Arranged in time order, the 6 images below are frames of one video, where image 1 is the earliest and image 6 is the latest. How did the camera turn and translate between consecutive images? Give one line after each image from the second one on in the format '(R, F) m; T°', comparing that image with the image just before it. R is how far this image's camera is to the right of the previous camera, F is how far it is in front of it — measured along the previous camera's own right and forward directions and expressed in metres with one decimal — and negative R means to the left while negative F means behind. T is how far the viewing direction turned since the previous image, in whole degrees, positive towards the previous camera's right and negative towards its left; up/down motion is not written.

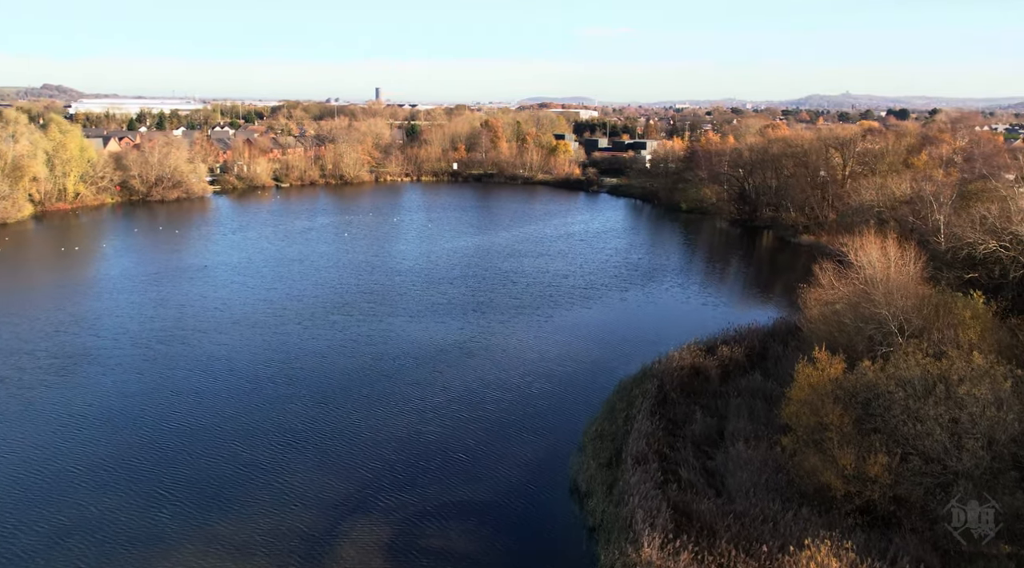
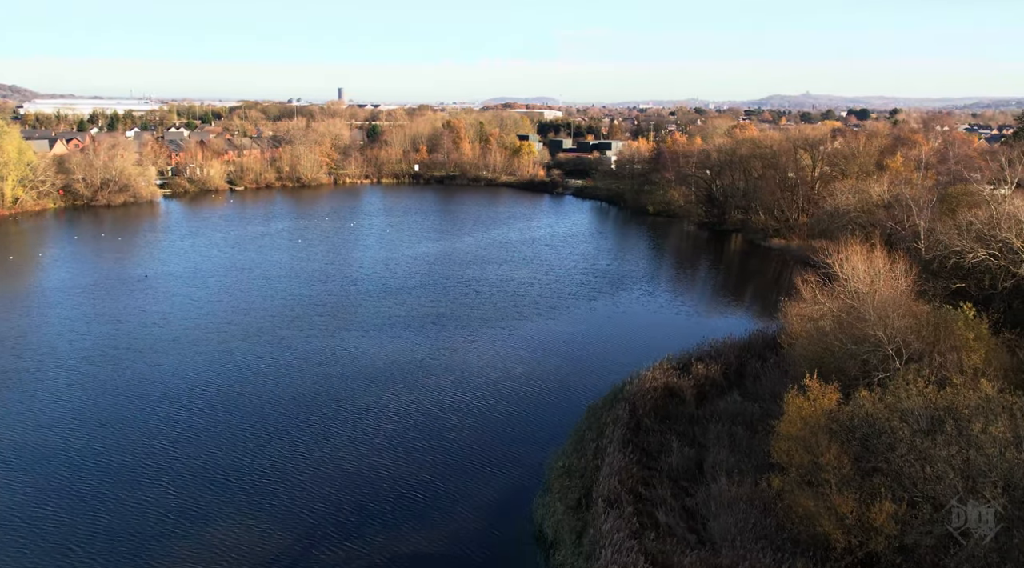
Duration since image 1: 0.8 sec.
(+0.2, +1.9) m; +2°
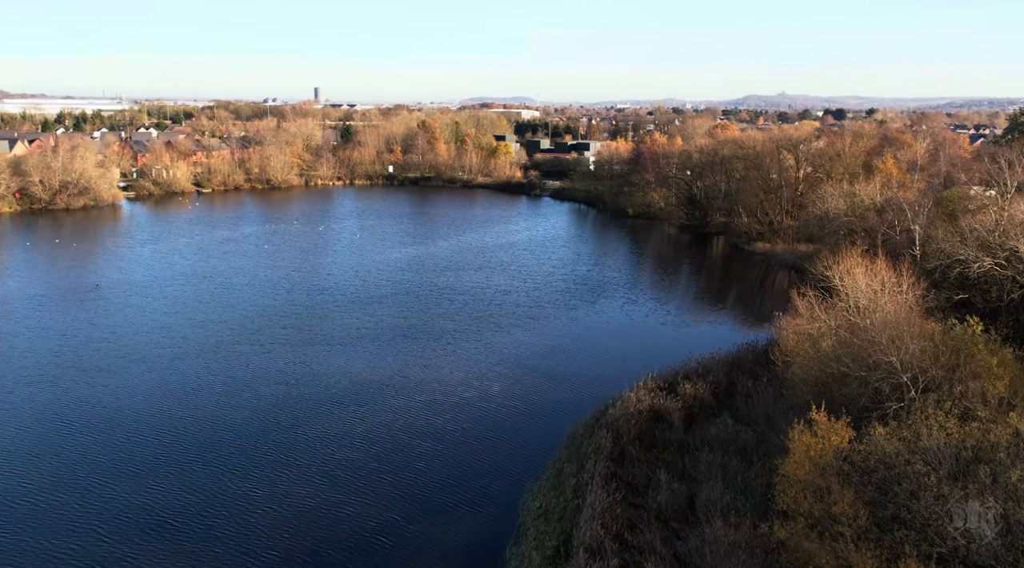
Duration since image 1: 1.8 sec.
(+0.2, +1.8) m; +2°
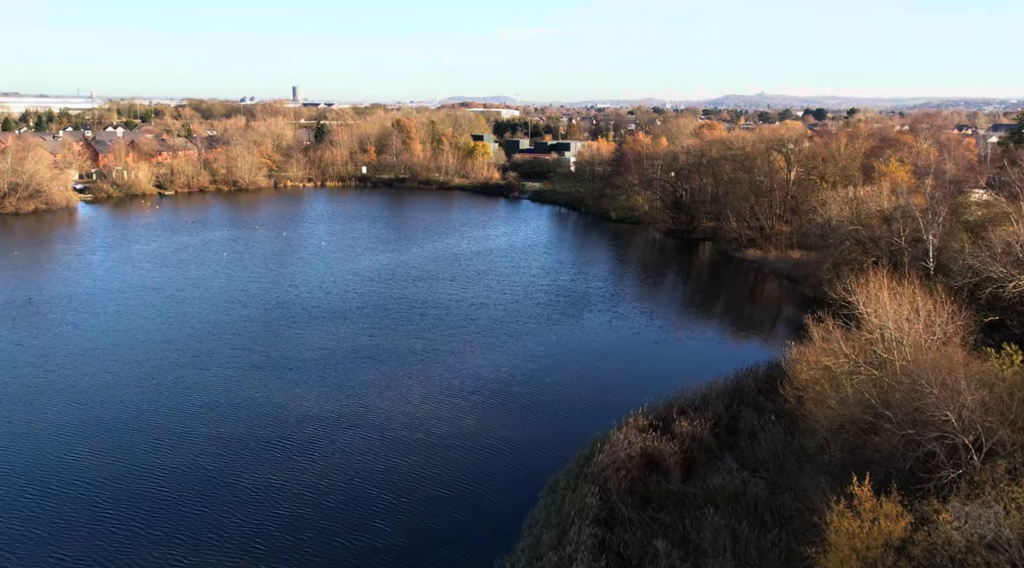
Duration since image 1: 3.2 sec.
(+0.2, +2.7) m; +1°
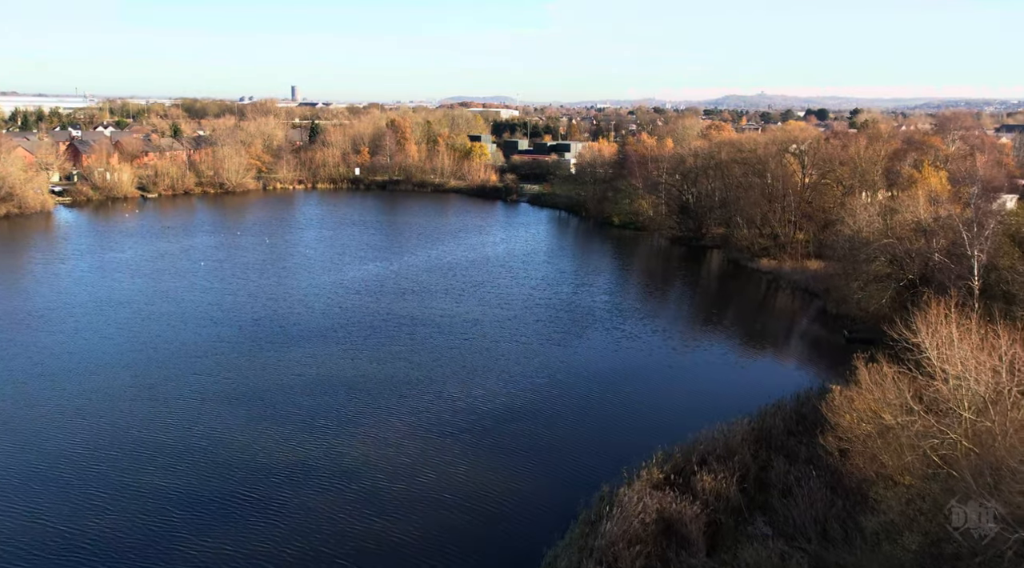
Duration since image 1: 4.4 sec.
(+0.1, +2.7) m; 0°
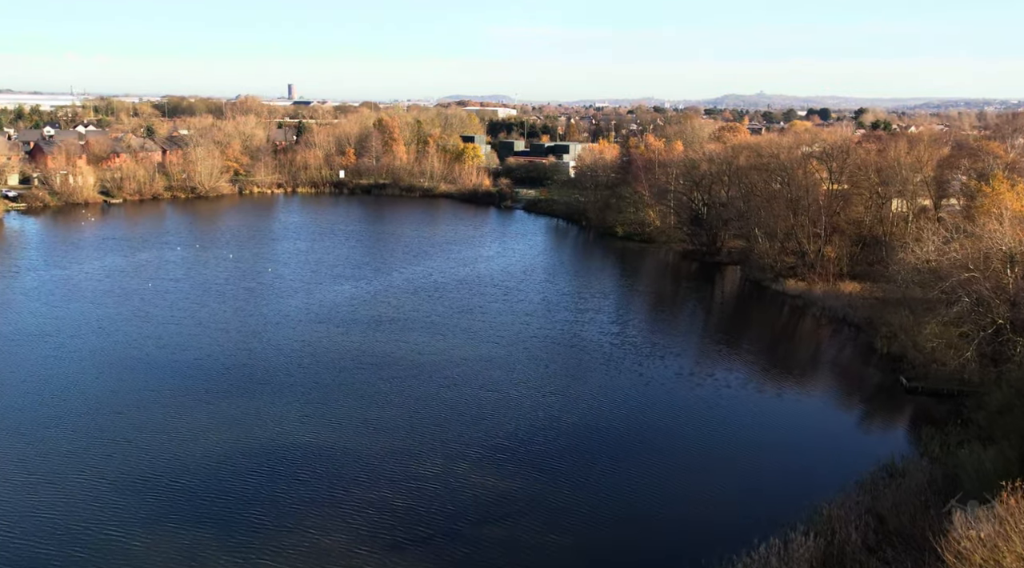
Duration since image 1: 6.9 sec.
(+0.3, +4.8) m; 0°
